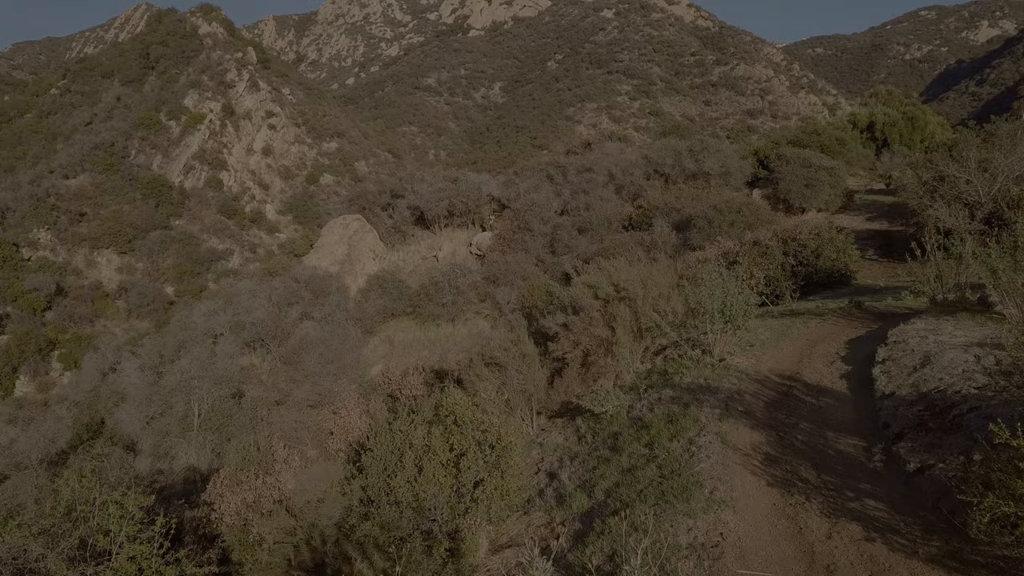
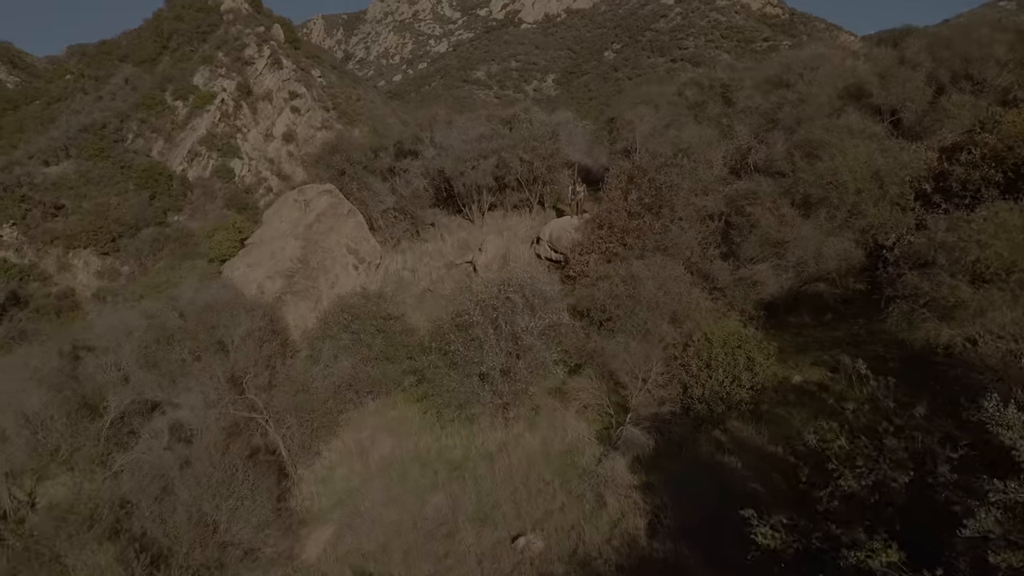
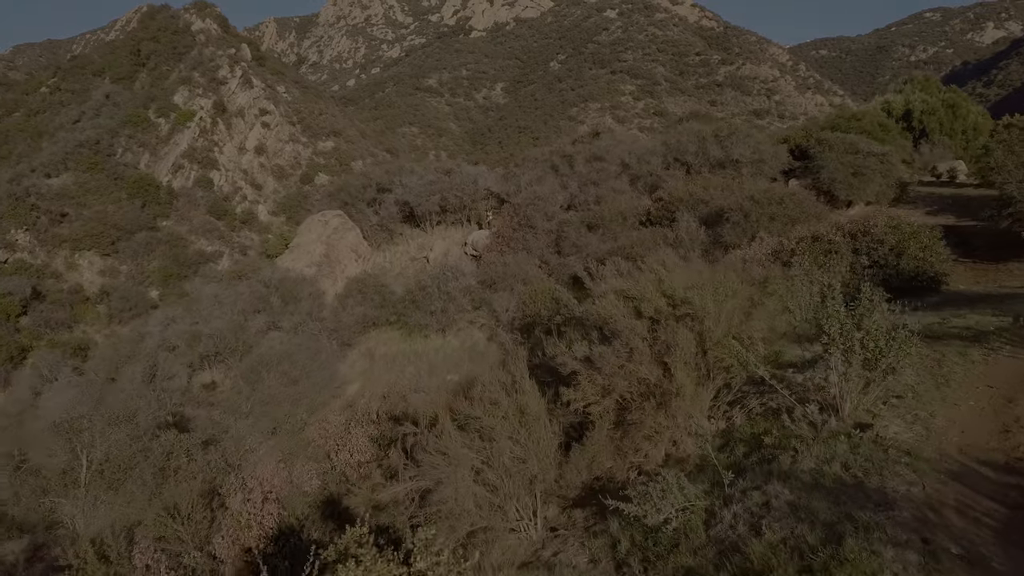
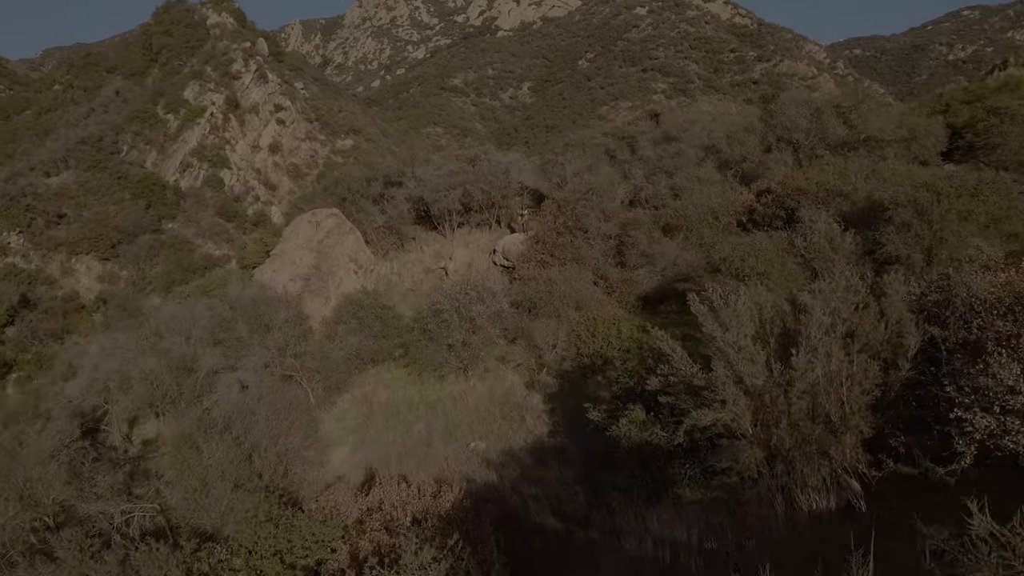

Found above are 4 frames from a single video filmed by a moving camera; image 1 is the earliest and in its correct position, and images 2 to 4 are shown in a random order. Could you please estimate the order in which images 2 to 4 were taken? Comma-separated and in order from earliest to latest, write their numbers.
3, 4, 2
